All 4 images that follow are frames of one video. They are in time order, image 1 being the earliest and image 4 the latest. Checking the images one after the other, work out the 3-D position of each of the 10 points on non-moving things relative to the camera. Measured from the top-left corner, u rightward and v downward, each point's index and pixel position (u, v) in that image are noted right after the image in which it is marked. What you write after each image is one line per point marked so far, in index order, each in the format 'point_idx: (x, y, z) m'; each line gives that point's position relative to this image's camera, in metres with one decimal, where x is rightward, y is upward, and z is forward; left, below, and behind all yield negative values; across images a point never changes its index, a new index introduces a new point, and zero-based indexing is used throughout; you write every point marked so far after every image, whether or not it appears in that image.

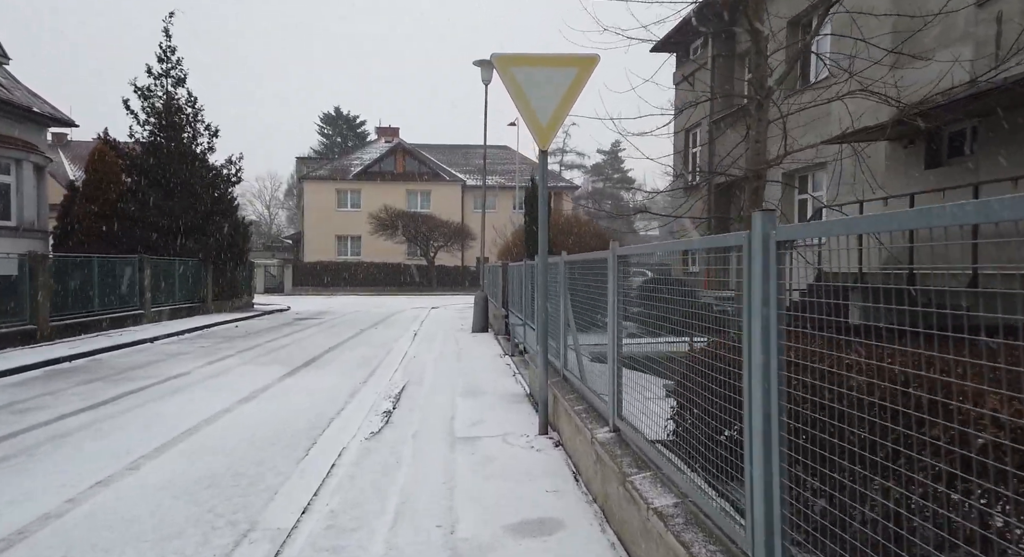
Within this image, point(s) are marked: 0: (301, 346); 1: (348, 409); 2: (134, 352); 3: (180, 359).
0: (-4.4, -1.4, +14.2) m
1: (-1.9, -1.5, +7.9) m
2: (-7.1, -1.4, +12.7) m
3: (-5.9, -1.4, +12.2) m
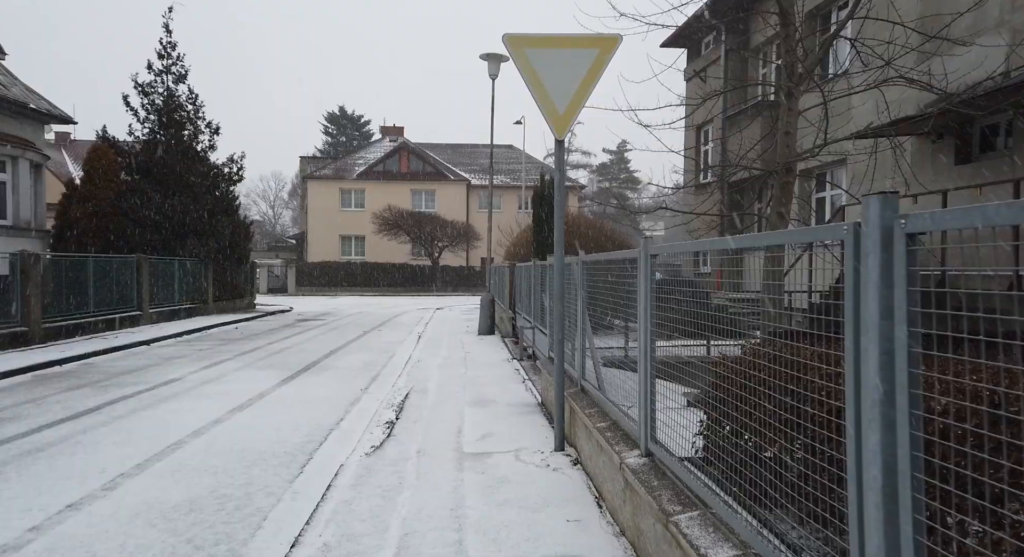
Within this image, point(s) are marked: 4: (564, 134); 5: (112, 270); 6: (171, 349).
0: (-4.2, -1.4, +13.7) m
1: (-1.8, -1.5, +7.4) m
2: (-6.9, -1.4, +12.3) m
3: (-5.8, -1.4, +11.7) m
4: (+0.4, +1.2, +5.4) m
5: (-9.5, +0.2, +16.2) m
6: (-6.7, -1.4, +13.3) m
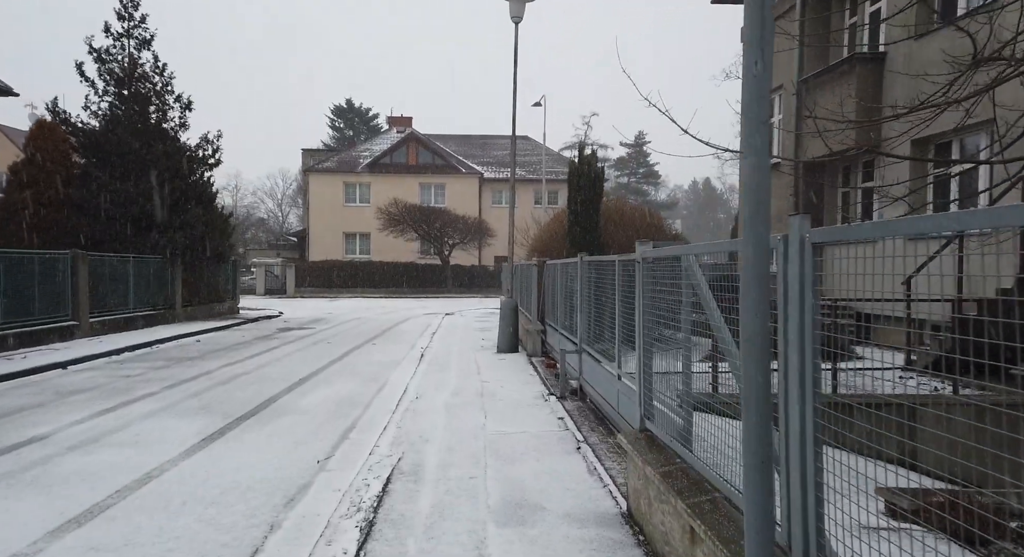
0: (-3.7, -1.4, +10.3) m
1: (-1.4, -1.6, +3.9) m
2: (-6.5, -1.4, +8.9) m
3: (-5.3, -1.5, +8.3) m
4: (+0.8, +1.1, +1.9) m
5: (-9.0, +0.2, +12.9) m
6: (-6.2, -1.4, +9.9) m
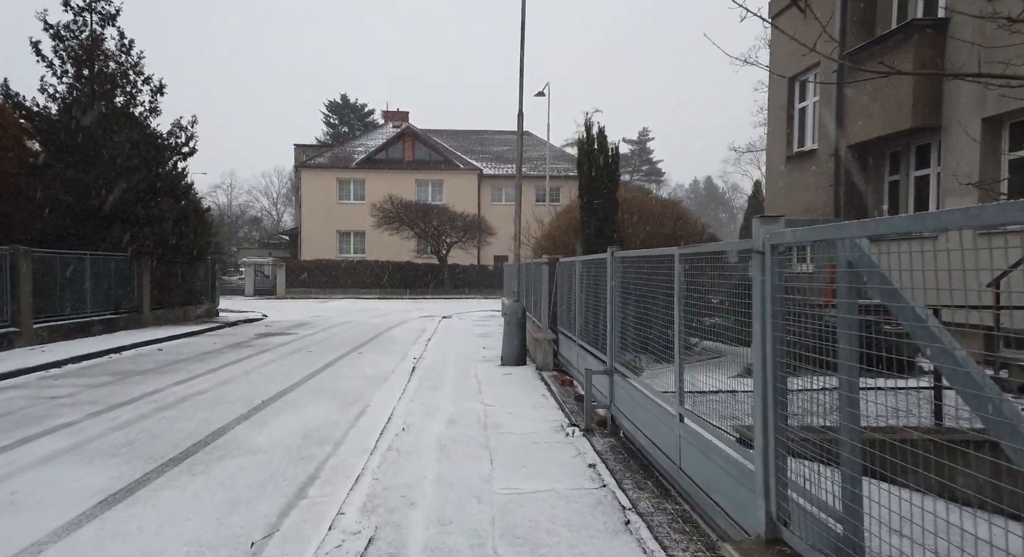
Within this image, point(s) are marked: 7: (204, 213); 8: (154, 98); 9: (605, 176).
0: (-3.6, -1.4, +8.5) m
1: (-1.3, -1.6, +2.1) m
2: (-6.4, -1.4, +7.1) m
3: (-5.2, -1.5, +6.5) m
4: (+0.9, +1.1, +0.2) m
5: (-8.9, +0.2, +11.1) m
6: (-6.1, -1.4, +8.1) m
7: (-8.9, +1.9, +19.8) m
8: (-9.5, +4.8, +18.2) m
9: (+2.2, +2.4, +15.9) m
